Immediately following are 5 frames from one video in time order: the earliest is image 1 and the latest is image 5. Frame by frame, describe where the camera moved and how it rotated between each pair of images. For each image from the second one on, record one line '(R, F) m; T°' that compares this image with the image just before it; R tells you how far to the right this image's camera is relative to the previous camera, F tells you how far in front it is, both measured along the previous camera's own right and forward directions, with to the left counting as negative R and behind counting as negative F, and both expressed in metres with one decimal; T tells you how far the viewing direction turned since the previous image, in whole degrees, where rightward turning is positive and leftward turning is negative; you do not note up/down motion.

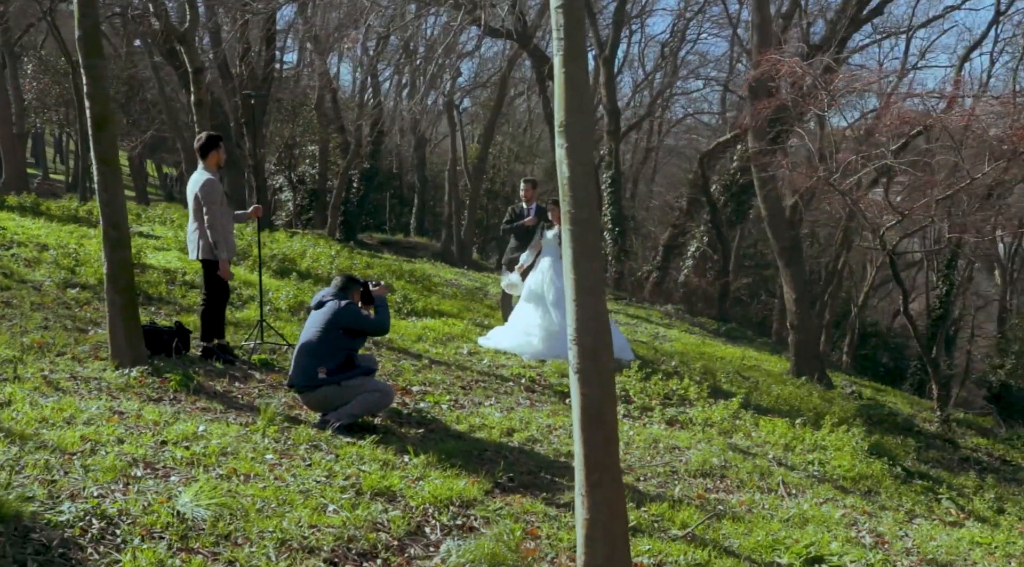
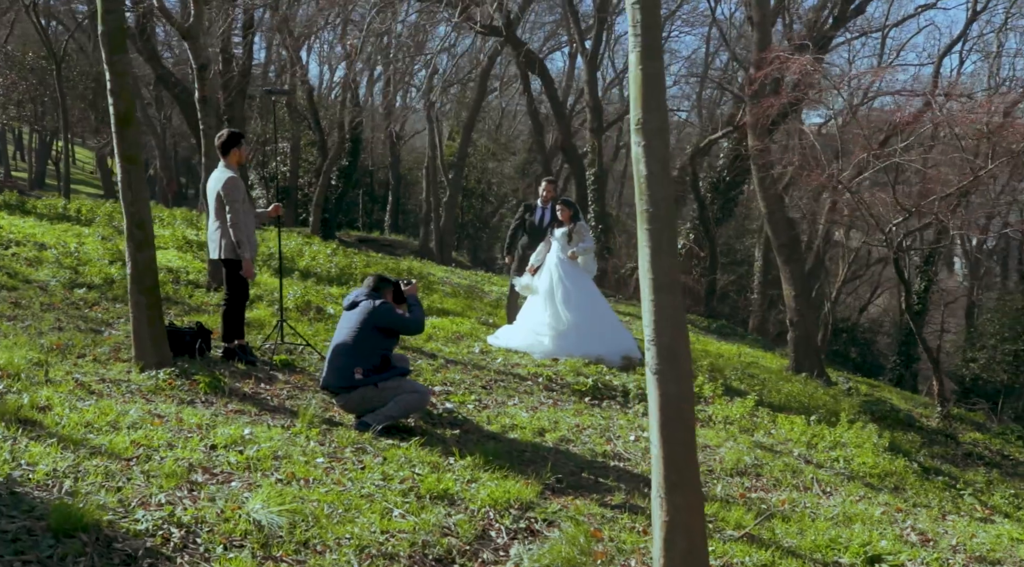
(-0.6, +0.1) m; +2°
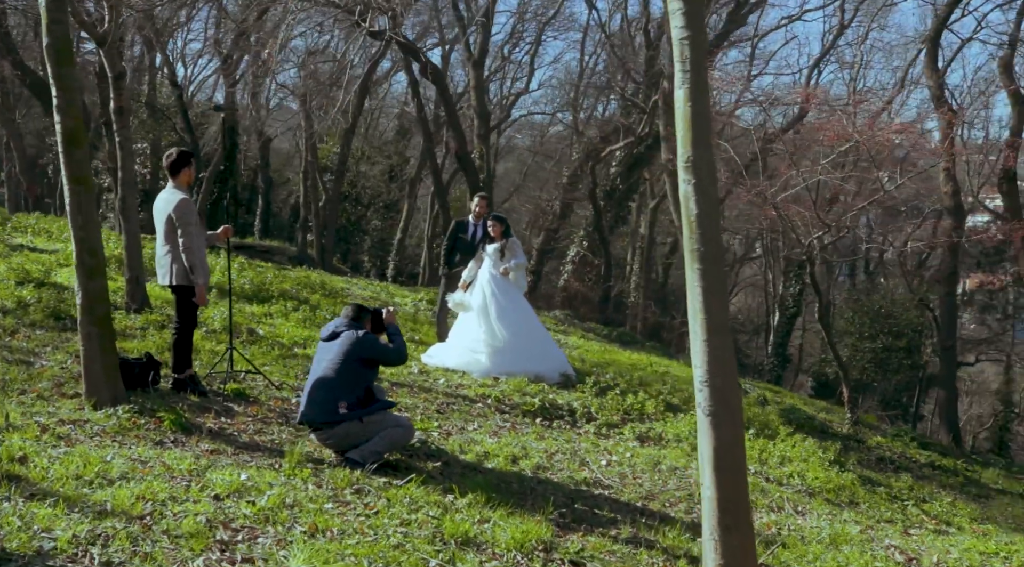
(-1.0, +0.3) m; +7°
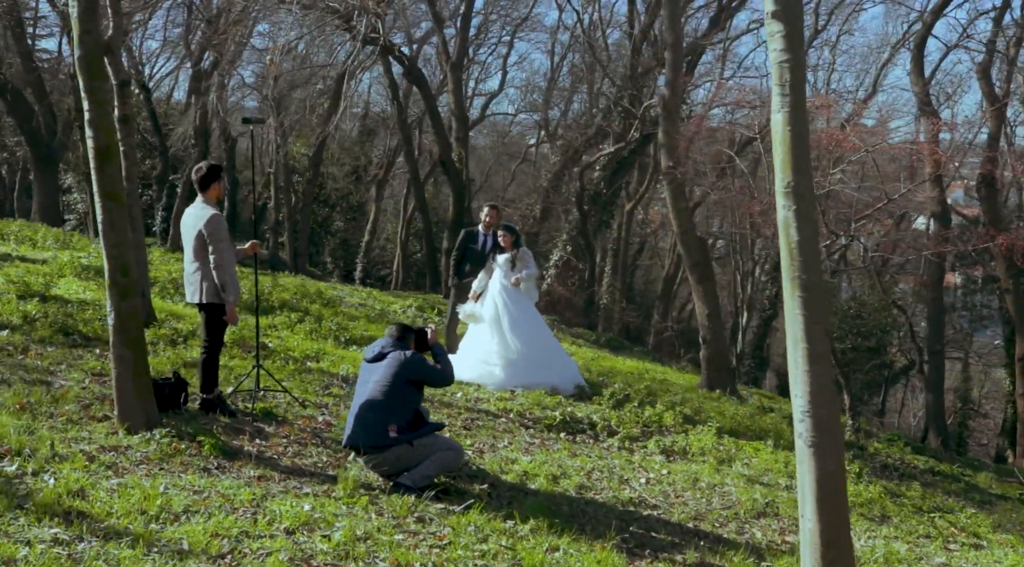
(-0.7, +0.2) m; +2°
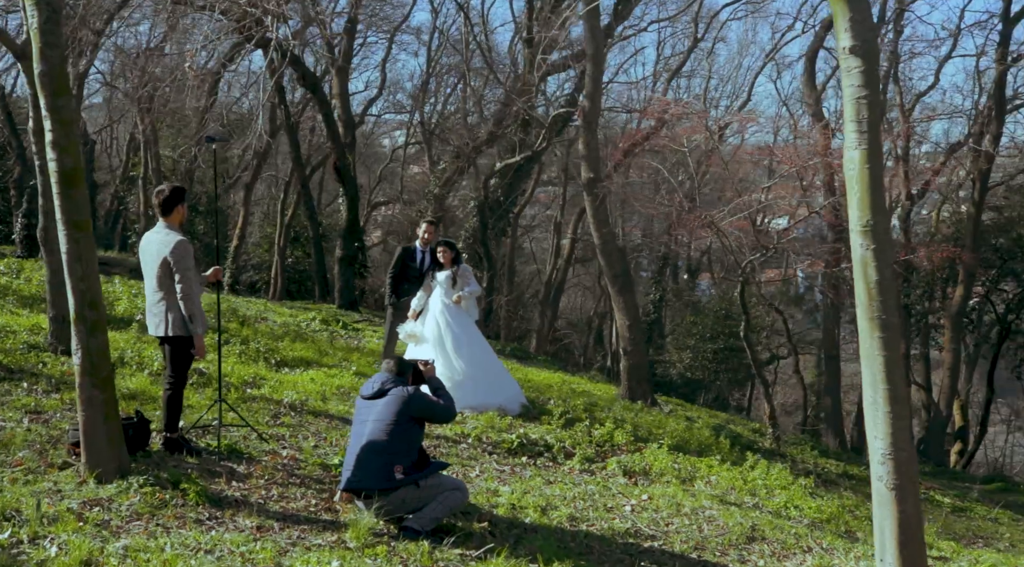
(-1.1, +0.4) m; +7°
